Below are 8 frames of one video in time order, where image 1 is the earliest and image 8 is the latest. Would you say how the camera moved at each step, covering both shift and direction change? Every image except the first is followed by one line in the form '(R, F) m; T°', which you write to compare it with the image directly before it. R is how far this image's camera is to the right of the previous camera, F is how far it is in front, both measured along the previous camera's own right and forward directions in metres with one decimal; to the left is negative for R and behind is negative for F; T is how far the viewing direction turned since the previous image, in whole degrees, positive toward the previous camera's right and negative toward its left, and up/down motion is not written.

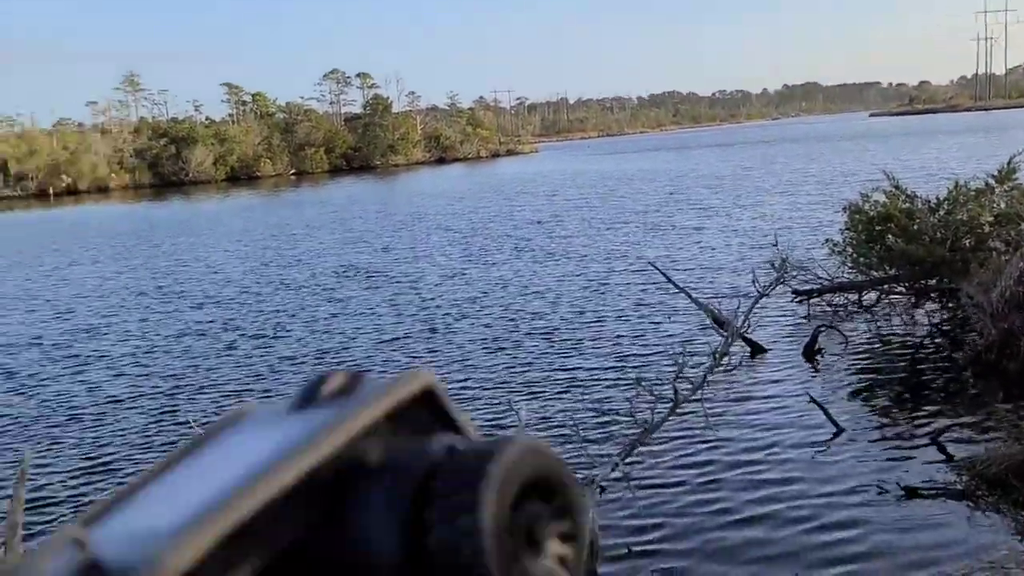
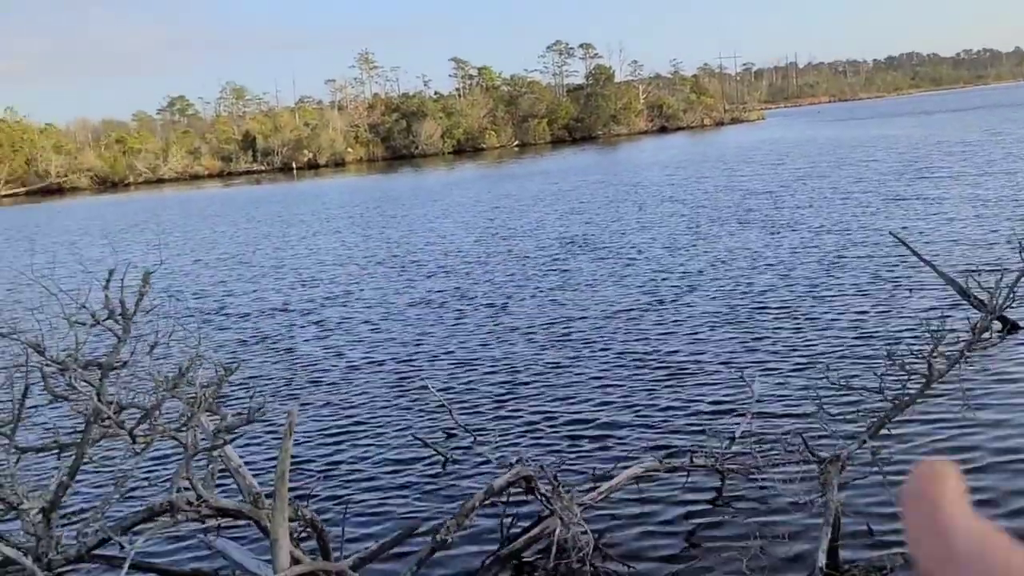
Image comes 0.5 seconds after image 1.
(-0.9, +1.6) m; -13°
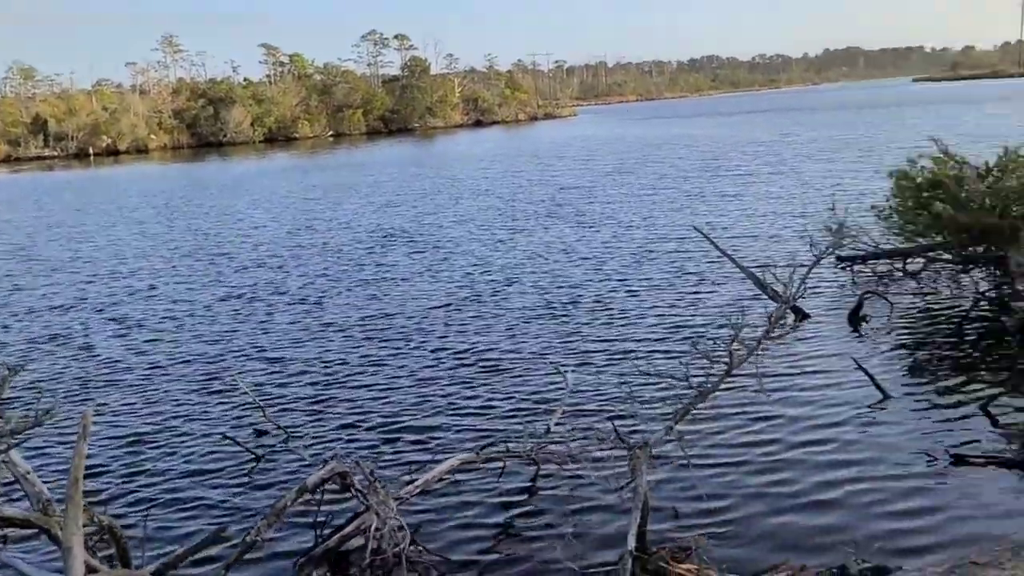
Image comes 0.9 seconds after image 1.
(+0.1, +0.4) m; +11°
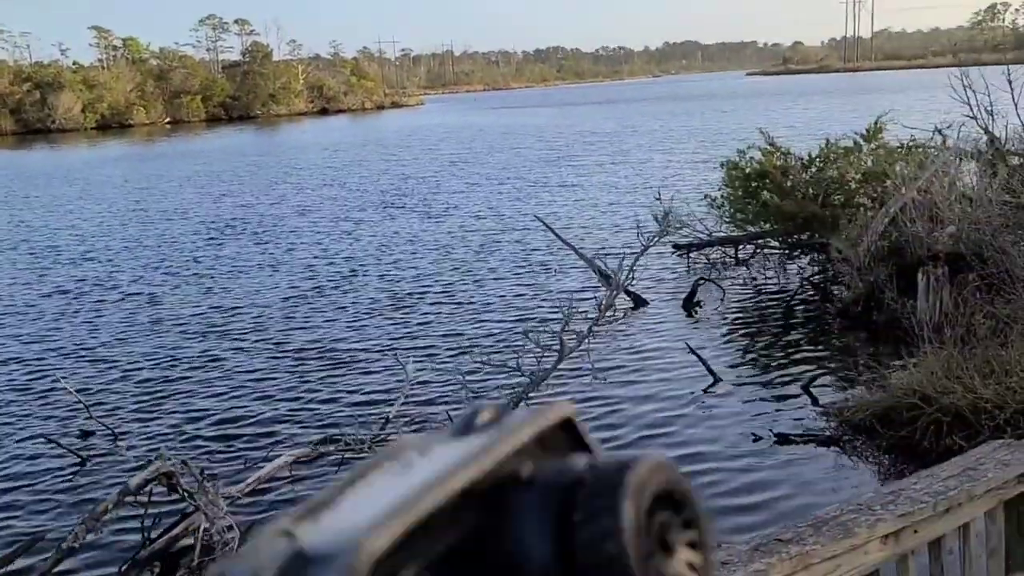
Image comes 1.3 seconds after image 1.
(-1.1, -2.1) m; +9°
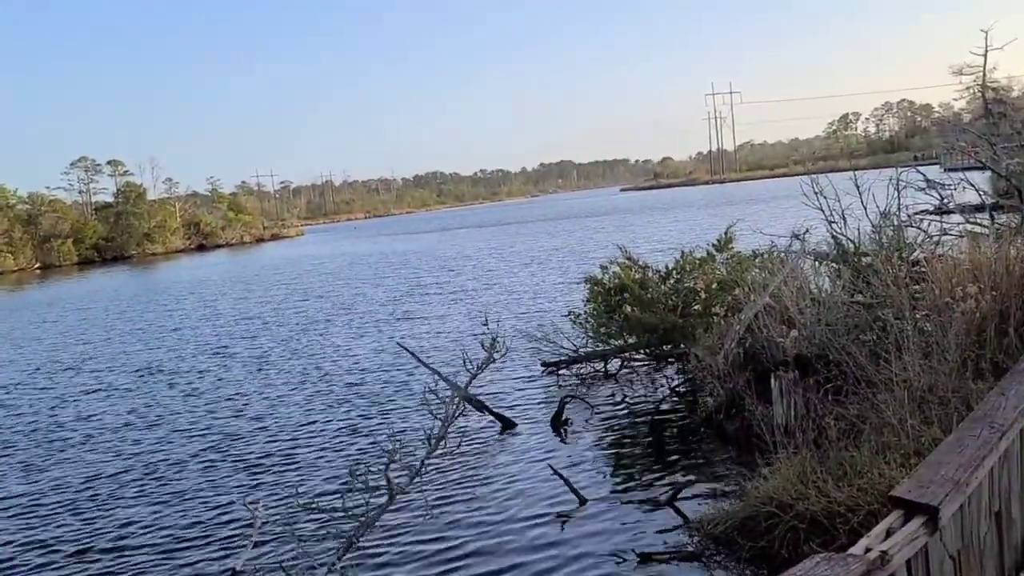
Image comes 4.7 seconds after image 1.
(+1.6, +0.6) m; +6°
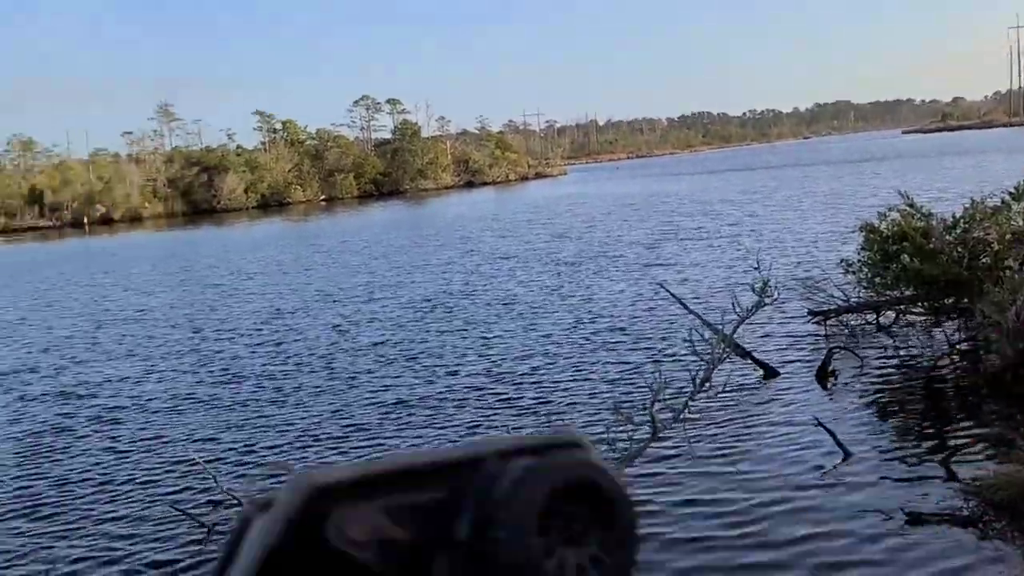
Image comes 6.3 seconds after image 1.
(-0.3, -0.6) m; -15°
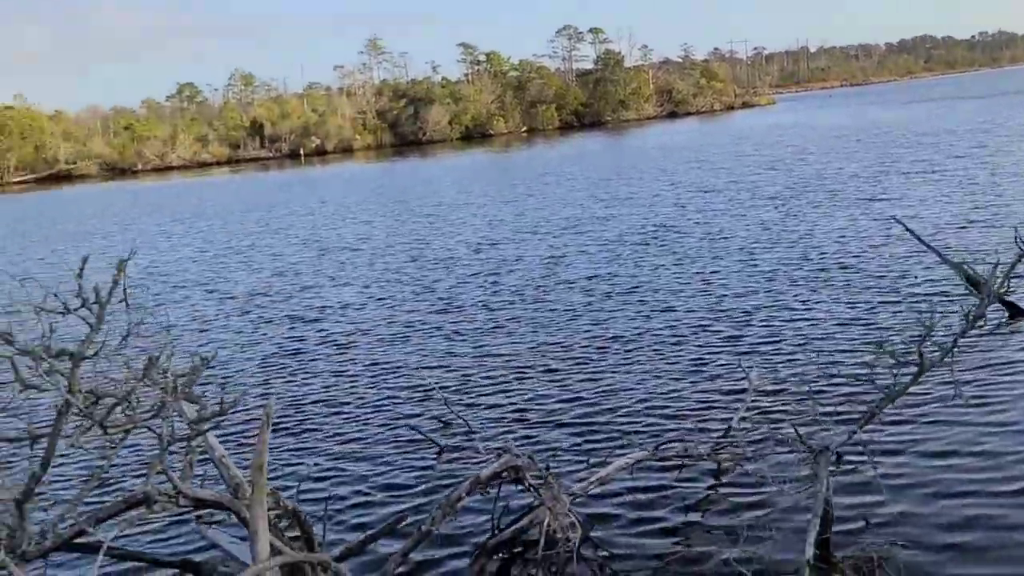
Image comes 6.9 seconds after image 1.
(-1.1, +0.3) m; -11°
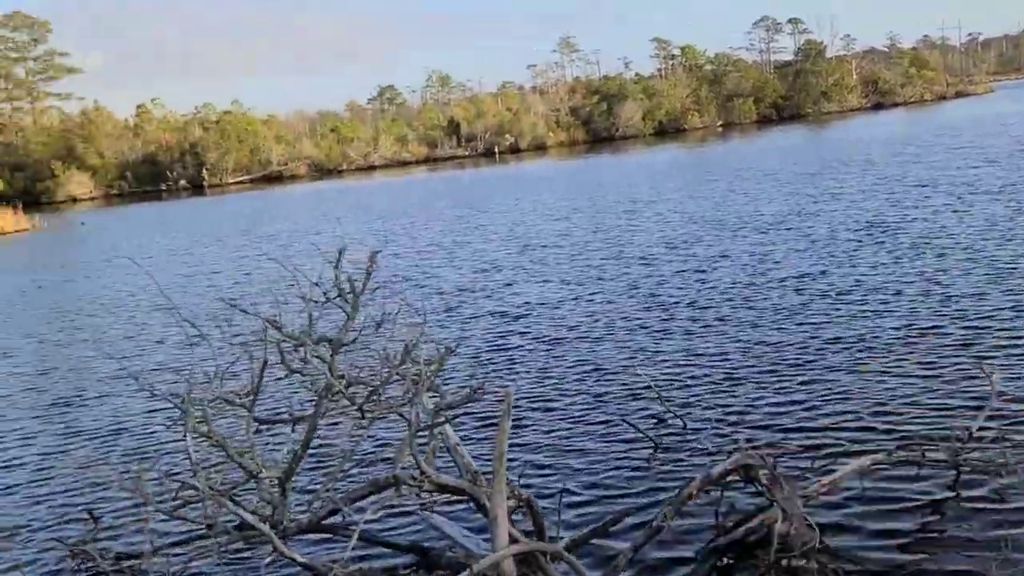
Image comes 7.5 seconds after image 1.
(-0.9, 0.0) m; -11°
